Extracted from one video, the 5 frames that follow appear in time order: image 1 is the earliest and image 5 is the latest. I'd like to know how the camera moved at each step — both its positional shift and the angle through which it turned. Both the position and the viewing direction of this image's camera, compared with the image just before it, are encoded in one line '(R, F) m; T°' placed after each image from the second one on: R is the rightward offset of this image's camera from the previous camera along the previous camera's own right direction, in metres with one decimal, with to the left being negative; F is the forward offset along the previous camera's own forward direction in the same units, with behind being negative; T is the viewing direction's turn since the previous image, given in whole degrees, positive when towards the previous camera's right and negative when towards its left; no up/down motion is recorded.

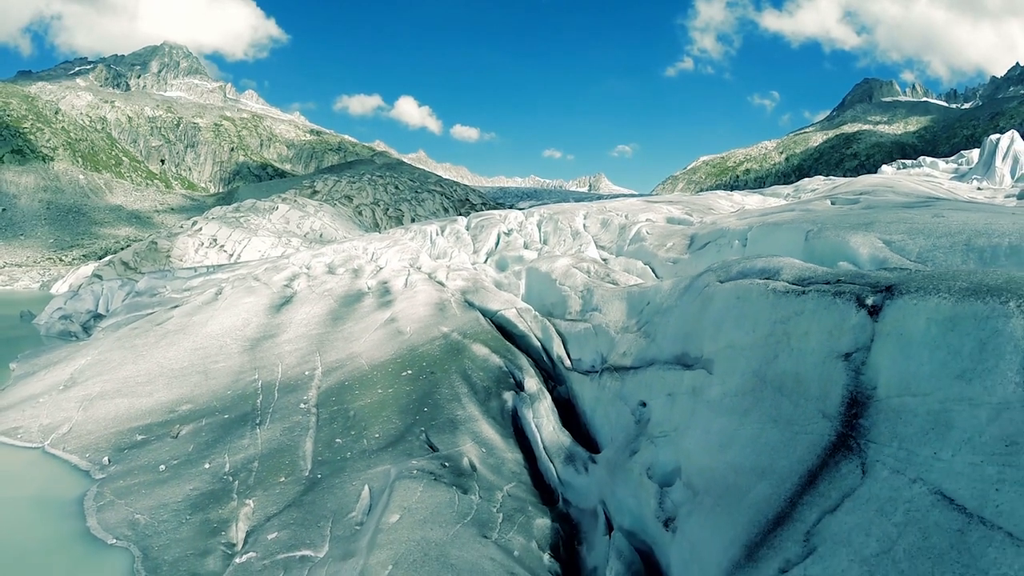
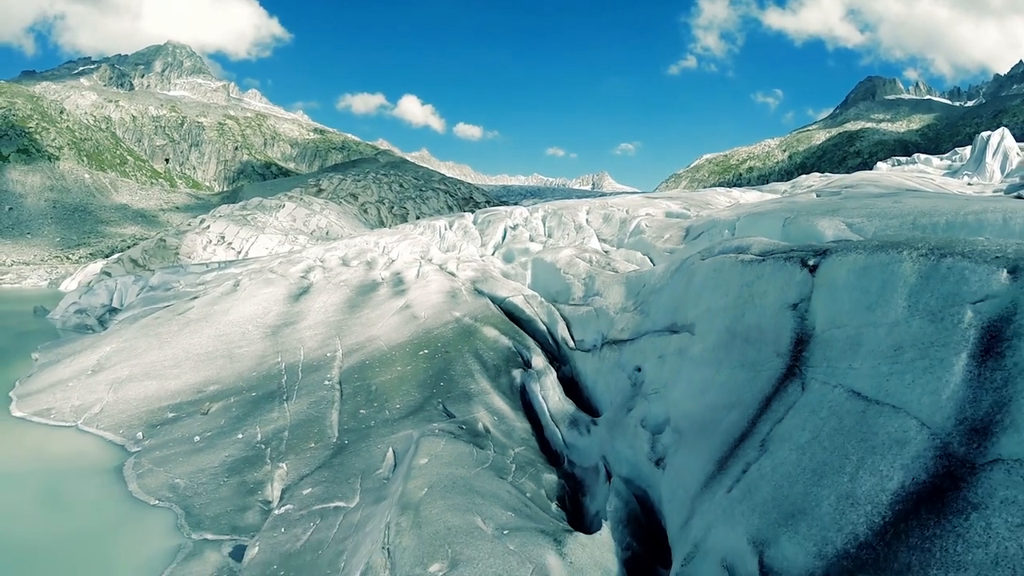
(-0.2, -1.2) m; 0°
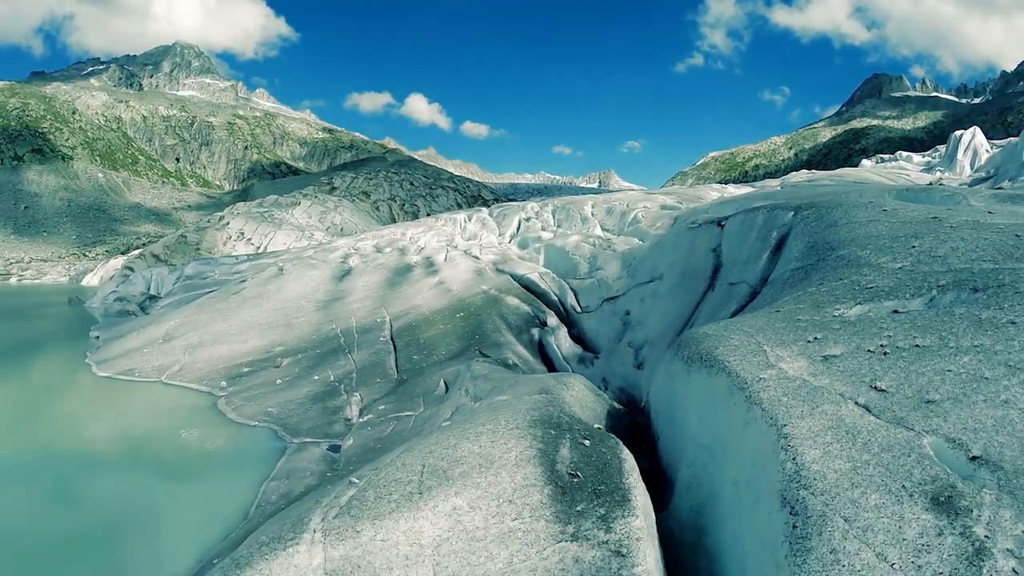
(-0.5, -4.0) m; -1°
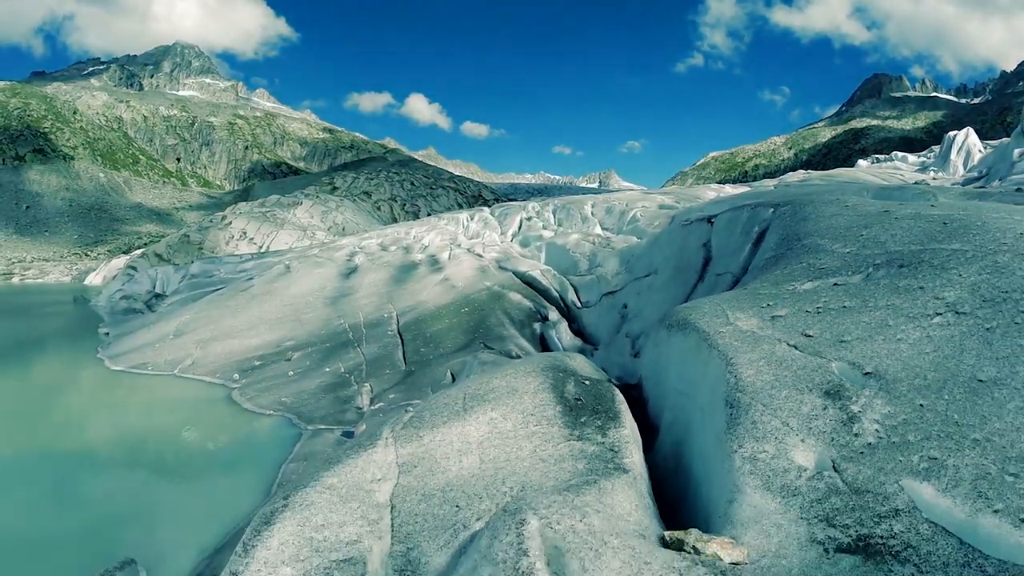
(-0.1, -0.8) m; 0°
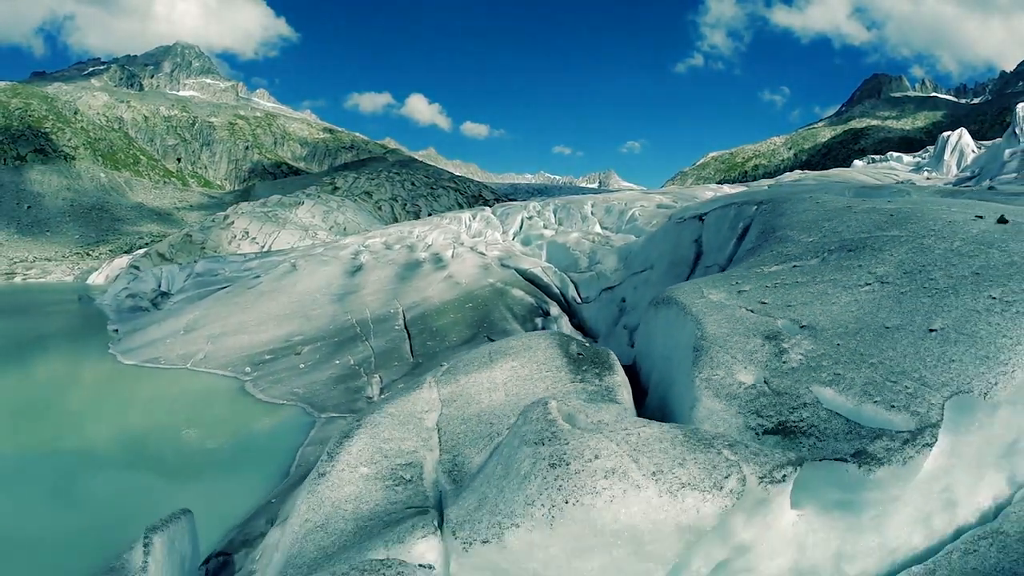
(-0.1, -0.8) m; 0°
